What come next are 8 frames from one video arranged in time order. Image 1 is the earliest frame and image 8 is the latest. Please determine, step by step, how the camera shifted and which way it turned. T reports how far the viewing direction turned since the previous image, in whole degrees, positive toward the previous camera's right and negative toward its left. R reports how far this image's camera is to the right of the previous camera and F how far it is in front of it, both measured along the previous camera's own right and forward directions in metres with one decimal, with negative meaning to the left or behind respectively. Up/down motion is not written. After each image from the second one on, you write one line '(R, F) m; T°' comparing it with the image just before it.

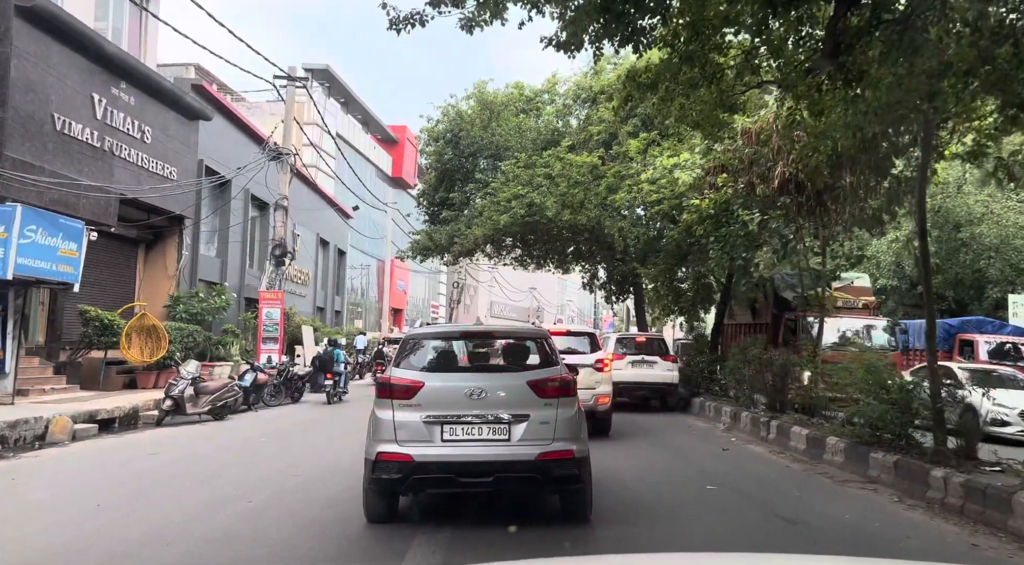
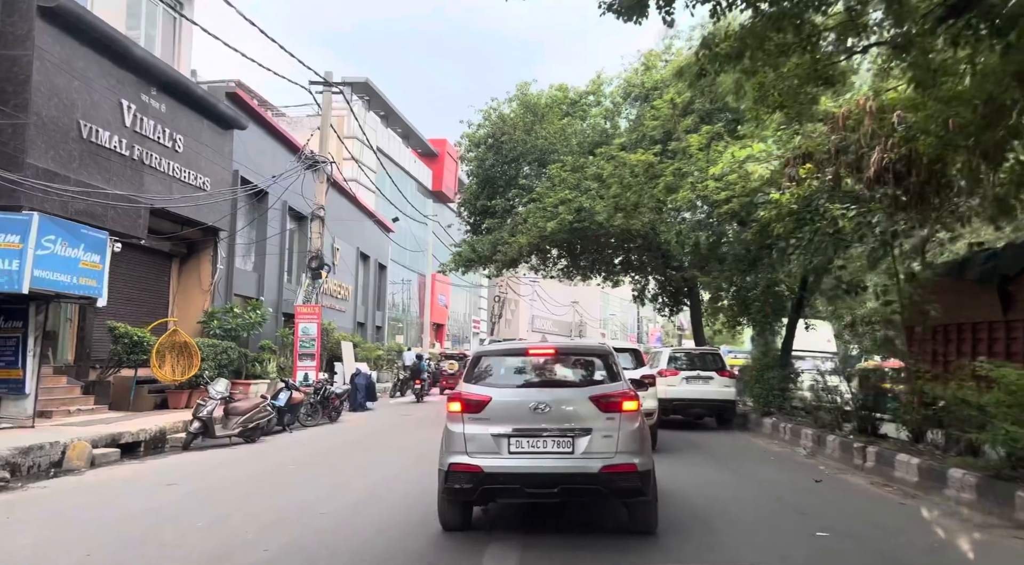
(-0.2, +1.2) m; -3°
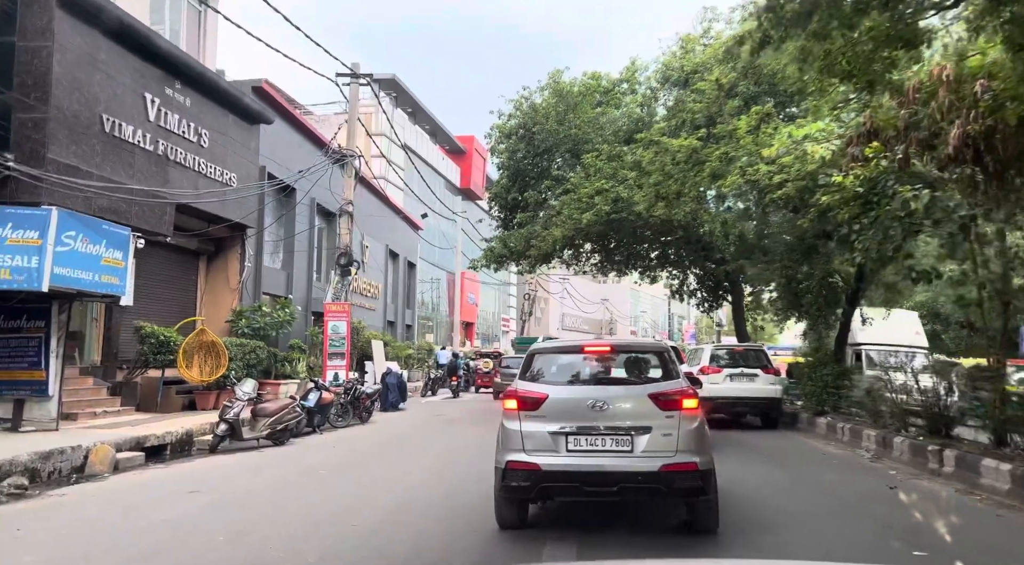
(-0.1, +0.6) m; -2°
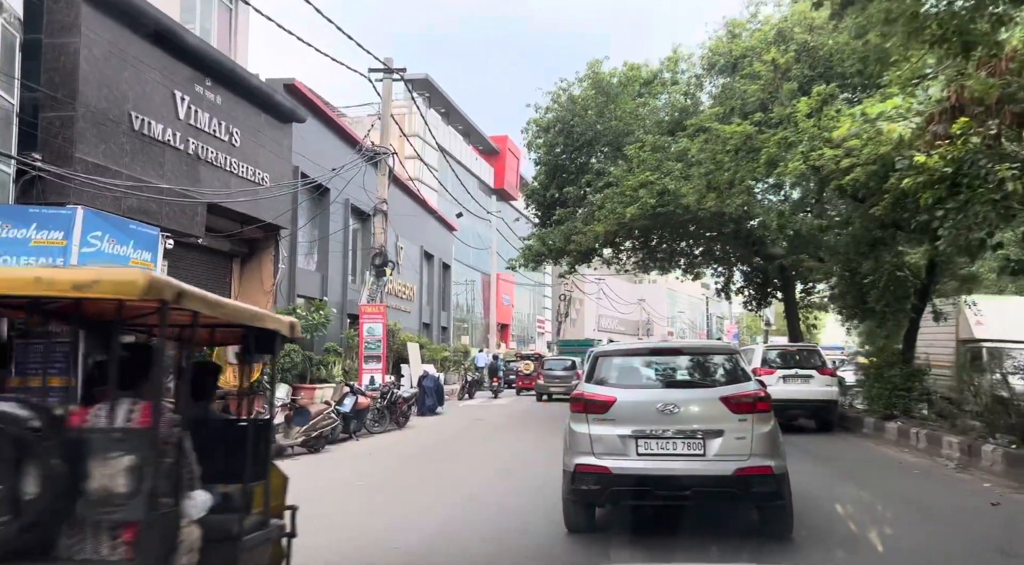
(-0.2, +0.7) m; -2°
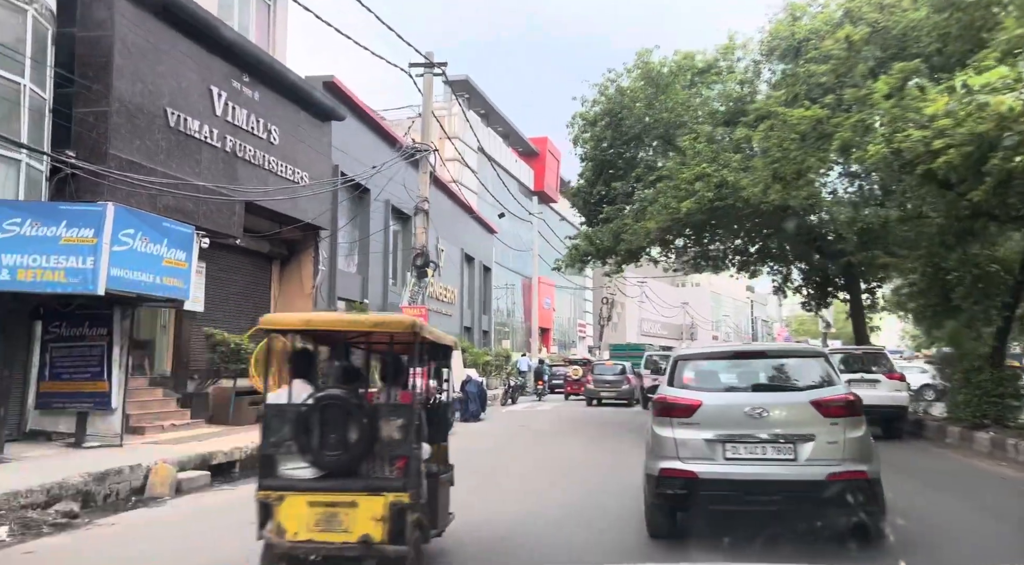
(-0.2, +0.7) m; -3°
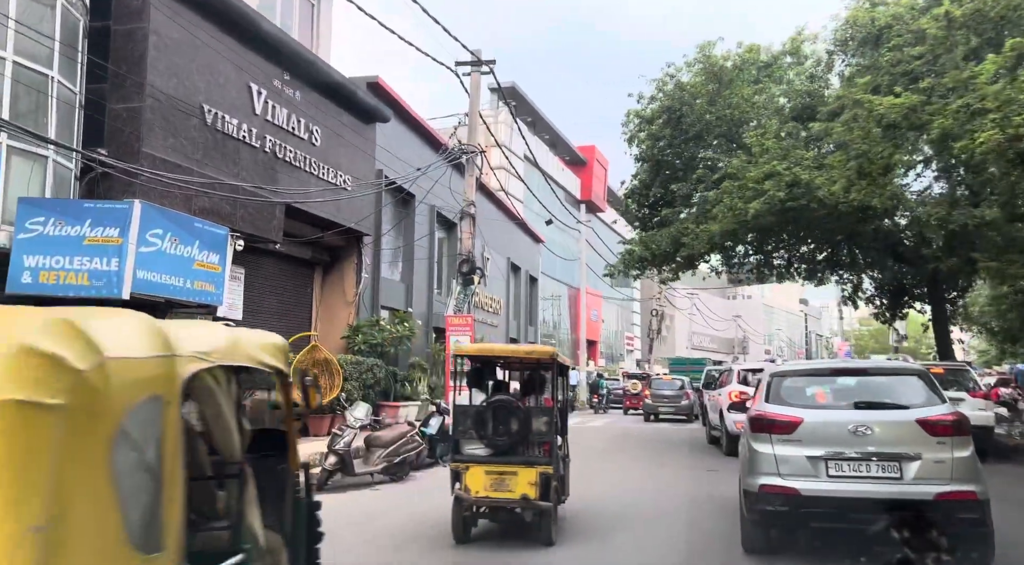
(-0.1, +0.9) m; -3°
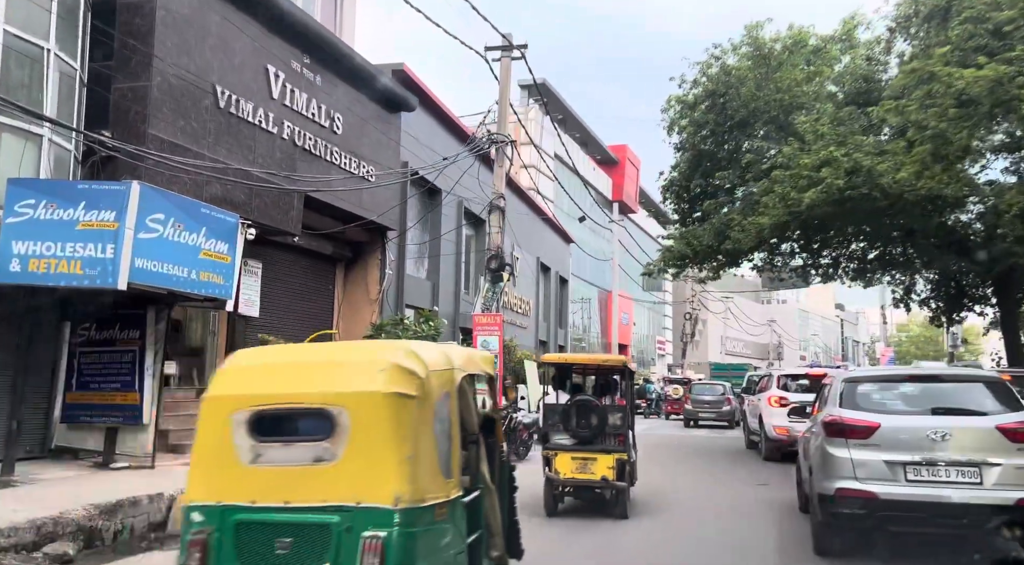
(-0.1, +1.0) m; -2°
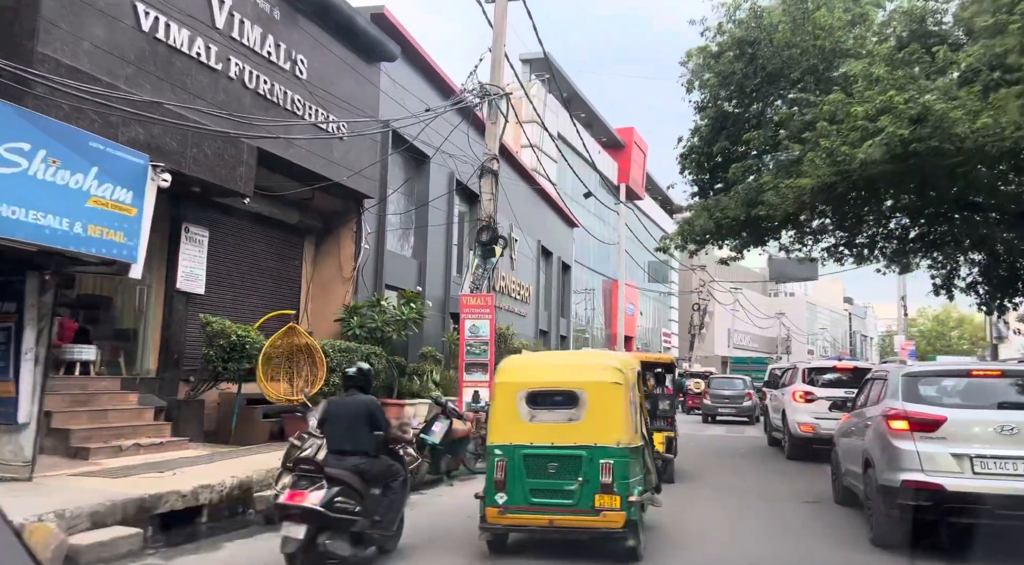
(+0.2, +2.3) m; 0°
